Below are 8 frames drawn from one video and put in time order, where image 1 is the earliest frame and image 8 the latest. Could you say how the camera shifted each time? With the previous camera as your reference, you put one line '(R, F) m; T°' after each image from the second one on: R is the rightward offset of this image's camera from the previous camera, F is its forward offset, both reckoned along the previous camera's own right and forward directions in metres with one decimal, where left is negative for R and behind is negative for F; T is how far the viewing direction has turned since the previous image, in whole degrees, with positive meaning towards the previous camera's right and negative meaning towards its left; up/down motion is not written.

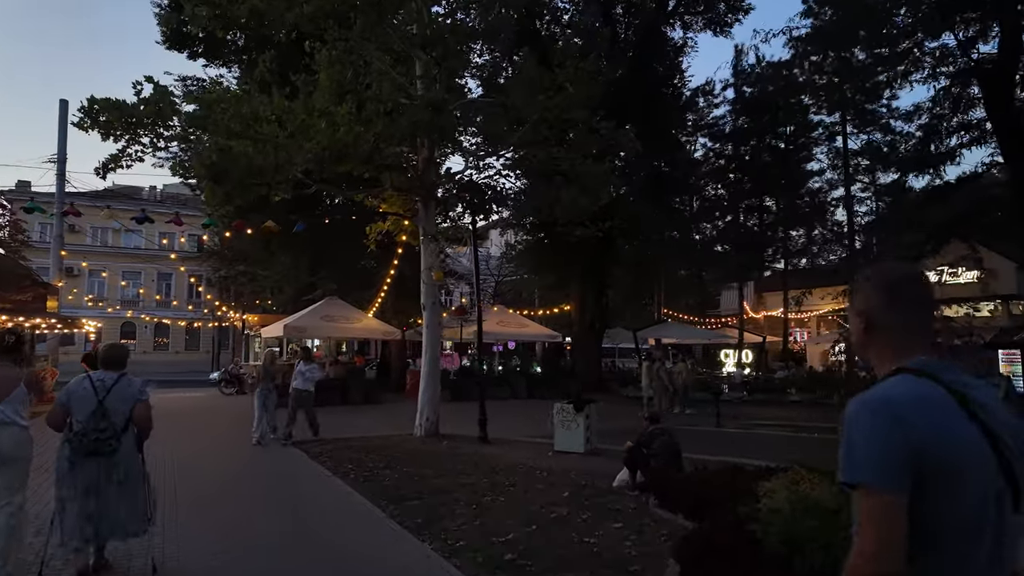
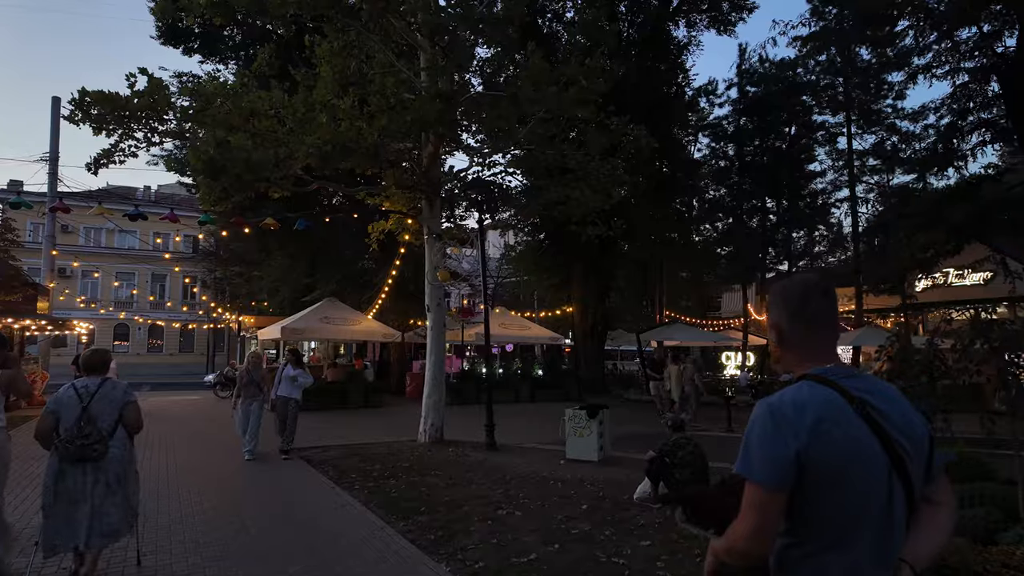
(-0.2, +0.4) m; 0°
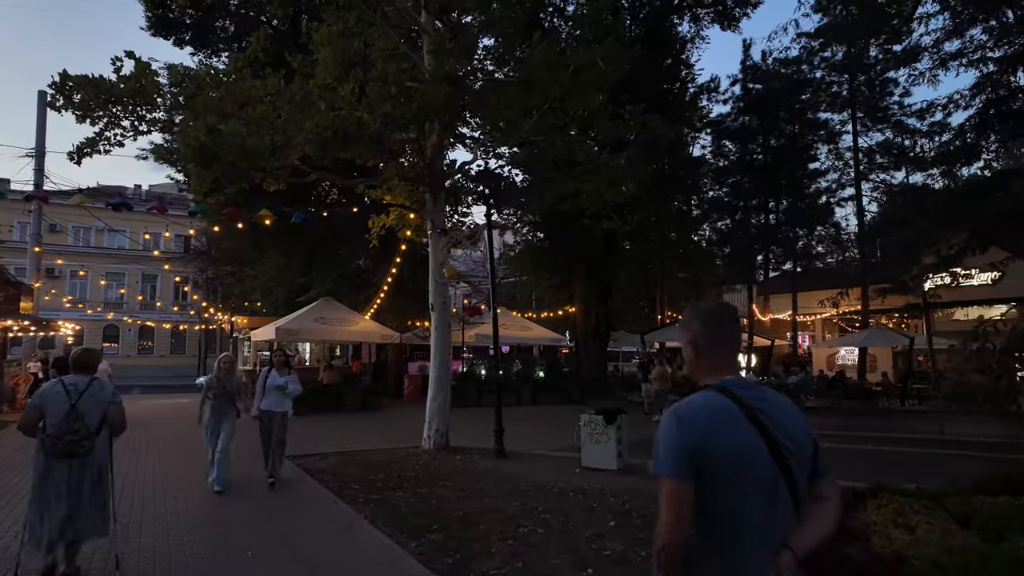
(-0.3, +0.6) m; +1°
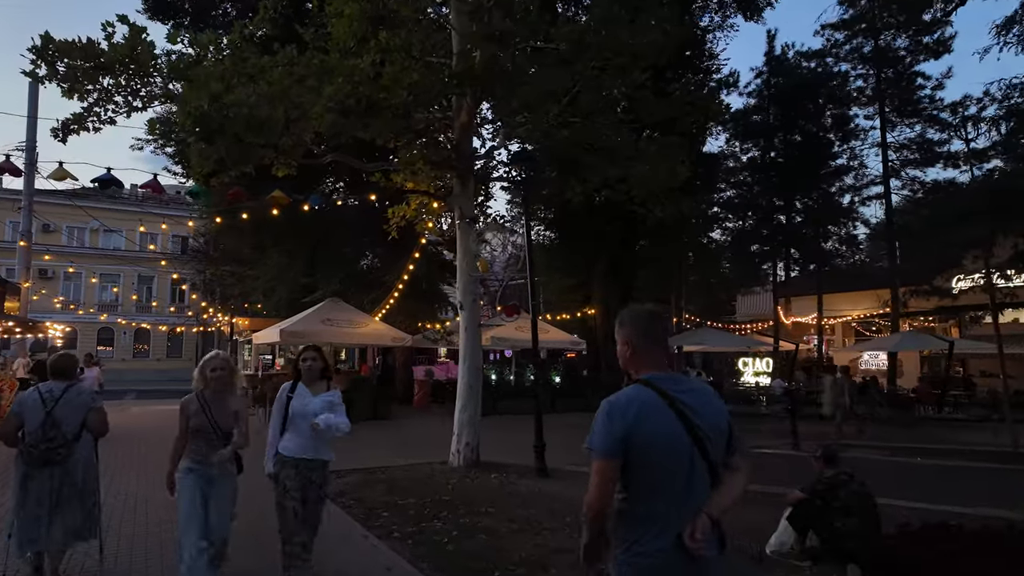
(-0.7, +1.2) m; 0°
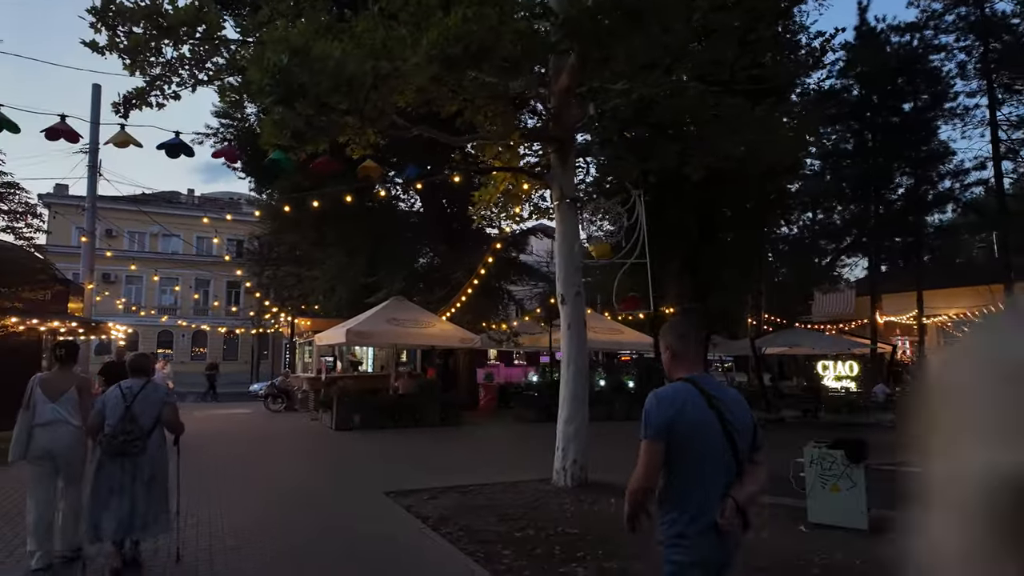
(-1.0, +1.3) m; -4°
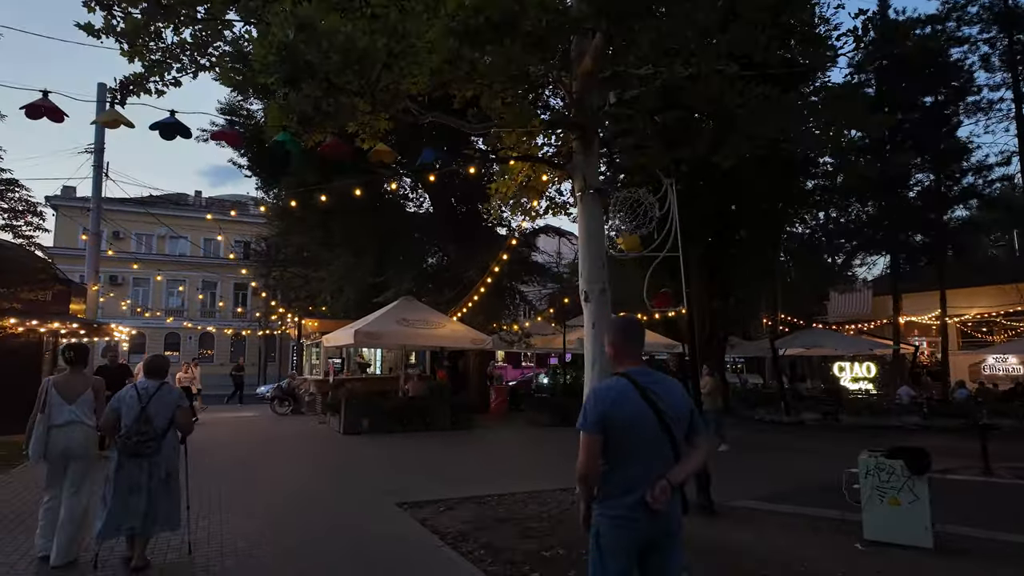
(-0.2, +0.5) m; -1°
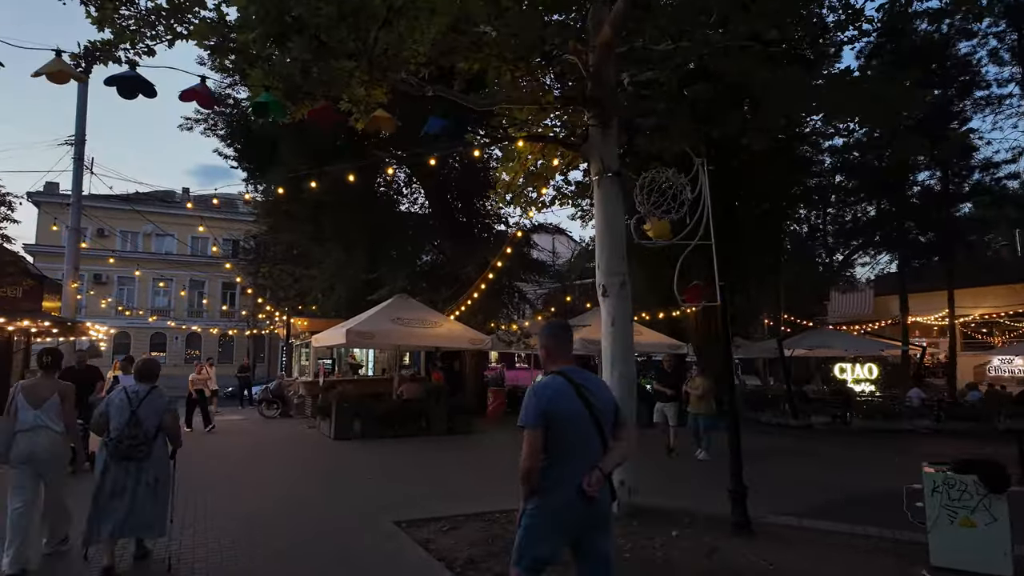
(-0.2, +0.8) m; +1°
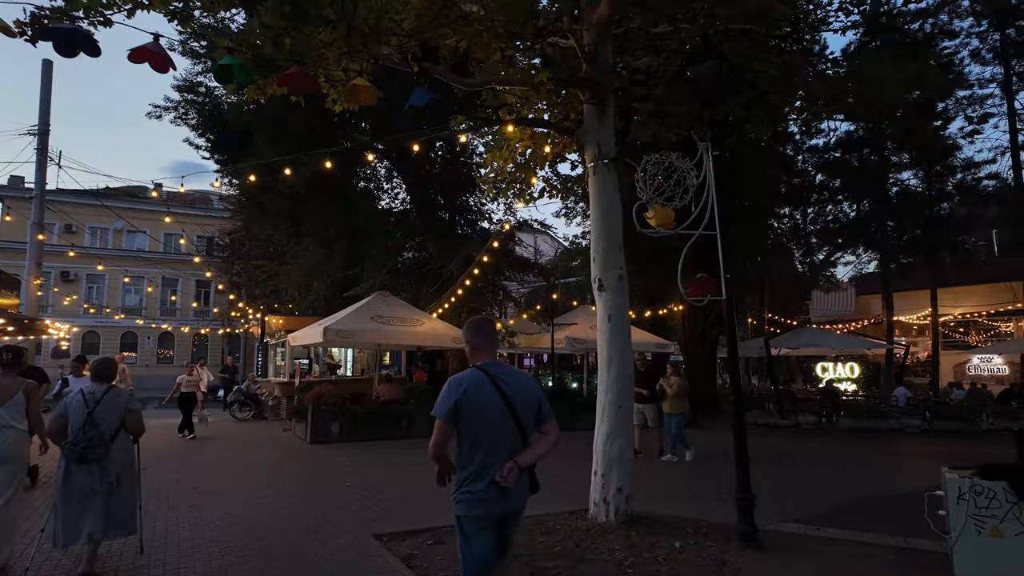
(-0.1, +0.5) m; +2°
